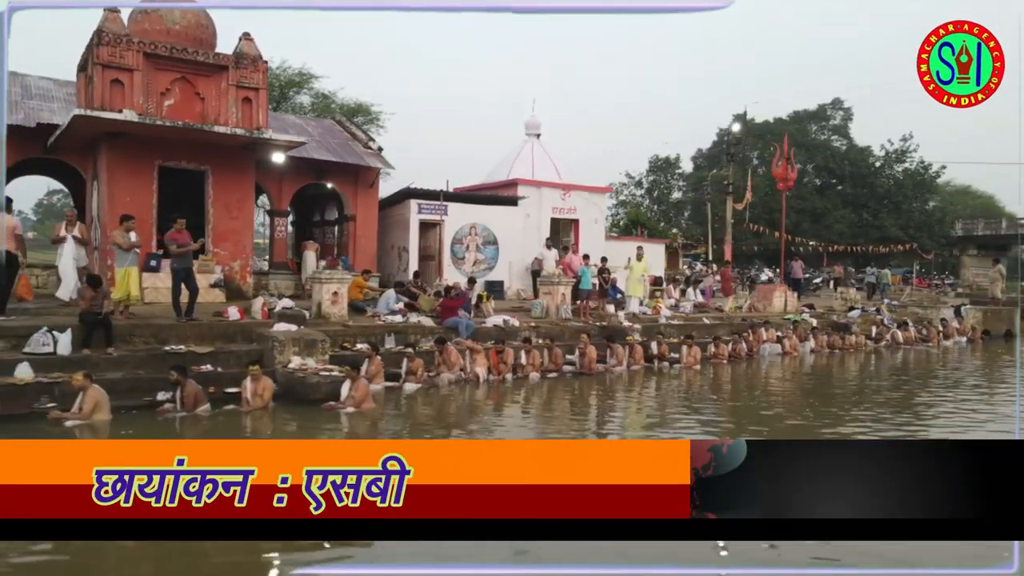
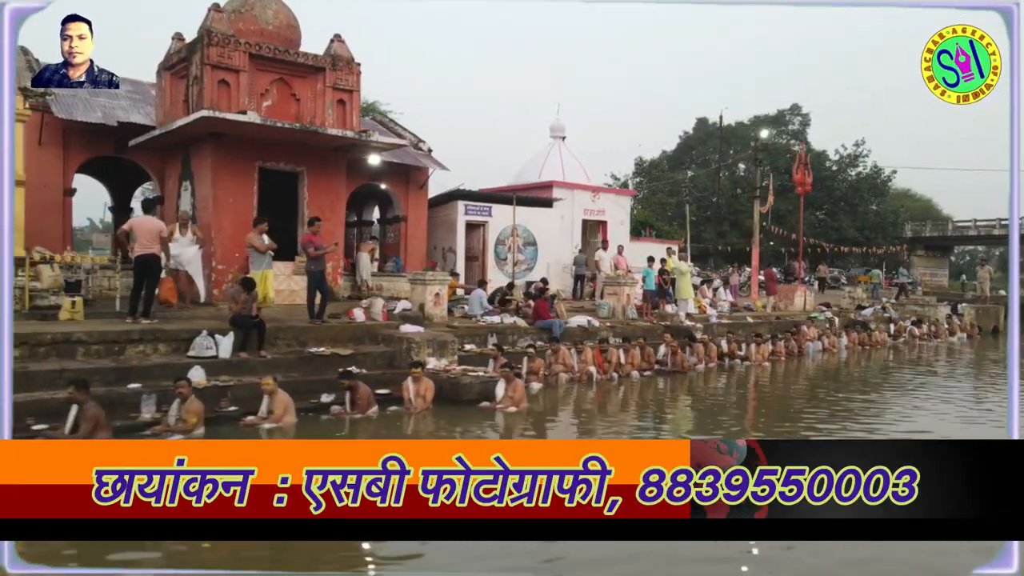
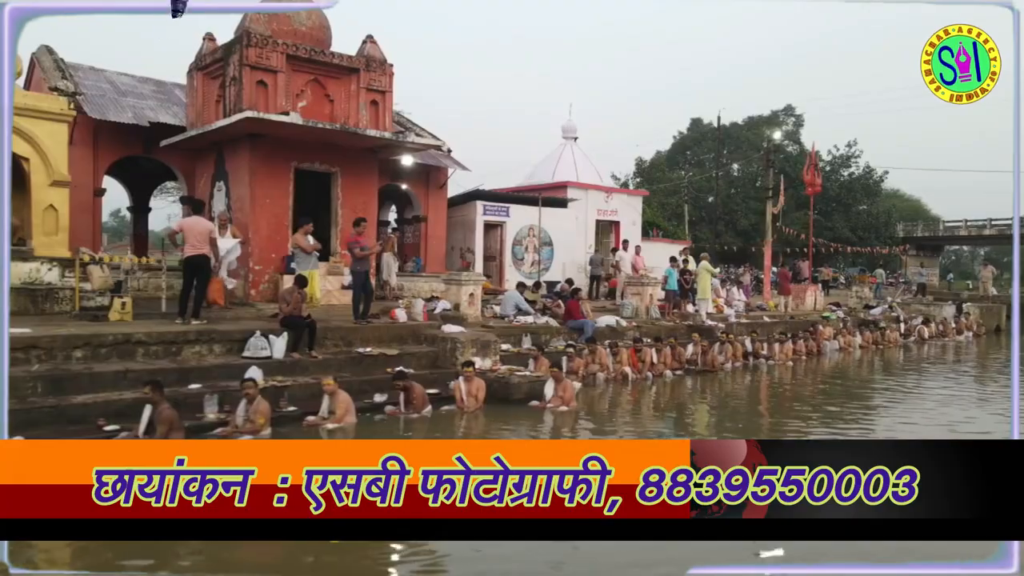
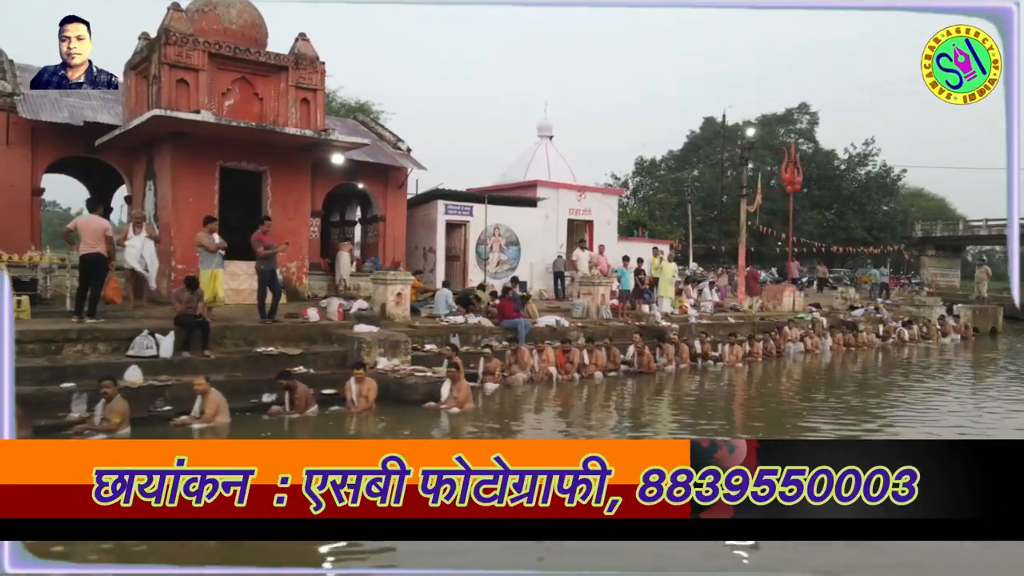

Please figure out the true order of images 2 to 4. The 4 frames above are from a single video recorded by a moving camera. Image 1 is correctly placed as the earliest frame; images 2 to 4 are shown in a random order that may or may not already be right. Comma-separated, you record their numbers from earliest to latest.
4, 2, 3
